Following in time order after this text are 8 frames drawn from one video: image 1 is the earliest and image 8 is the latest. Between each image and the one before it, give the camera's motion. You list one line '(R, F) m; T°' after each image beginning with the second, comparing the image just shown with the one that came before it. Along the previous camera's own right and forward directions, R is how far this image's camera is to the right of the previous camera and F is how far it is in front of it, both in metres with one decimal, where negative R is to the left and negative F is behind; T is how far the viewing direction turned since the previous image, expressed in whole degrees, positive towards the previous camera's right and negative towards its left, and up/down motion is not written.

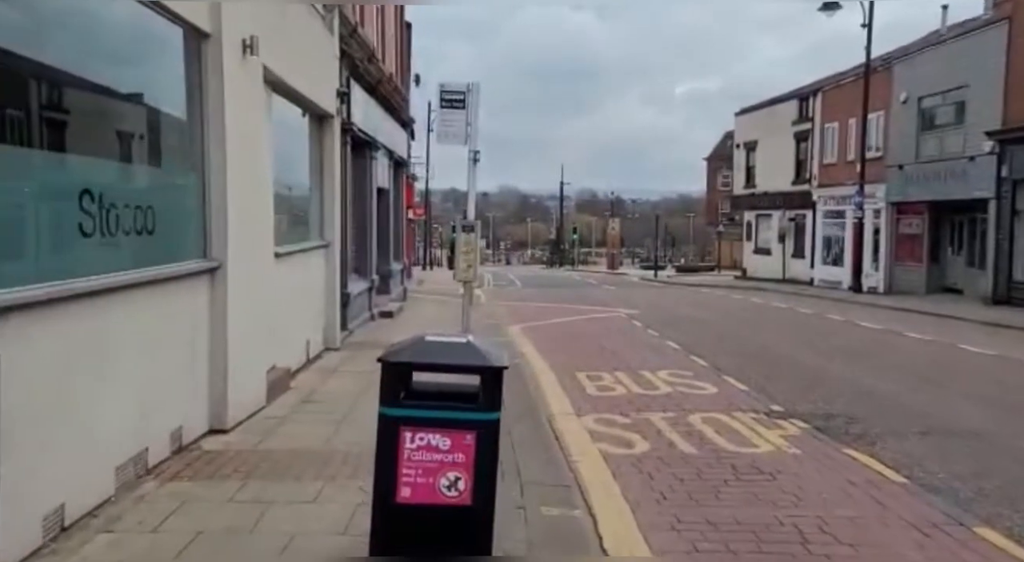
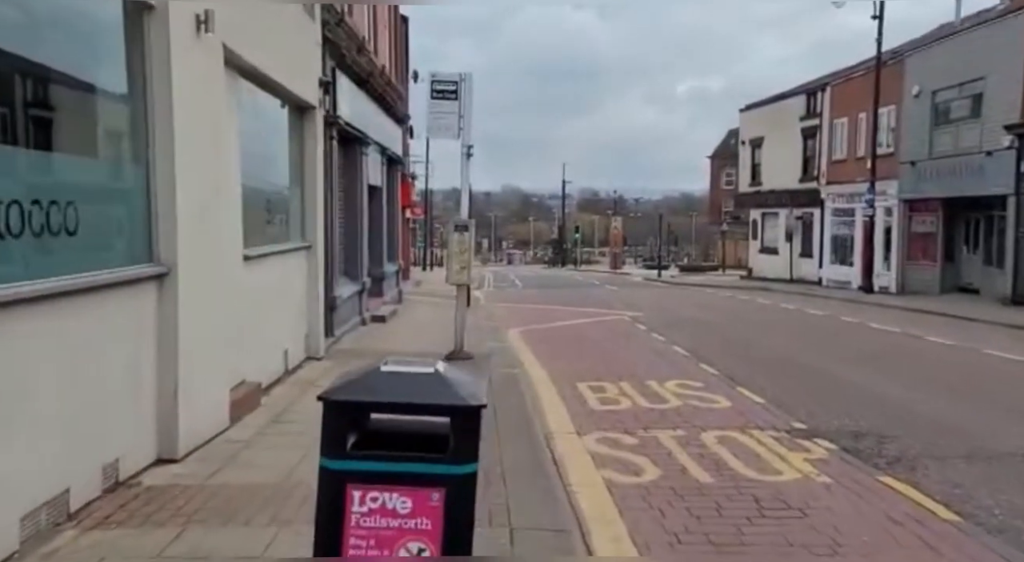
(+0.1, +0.8) m; 0°
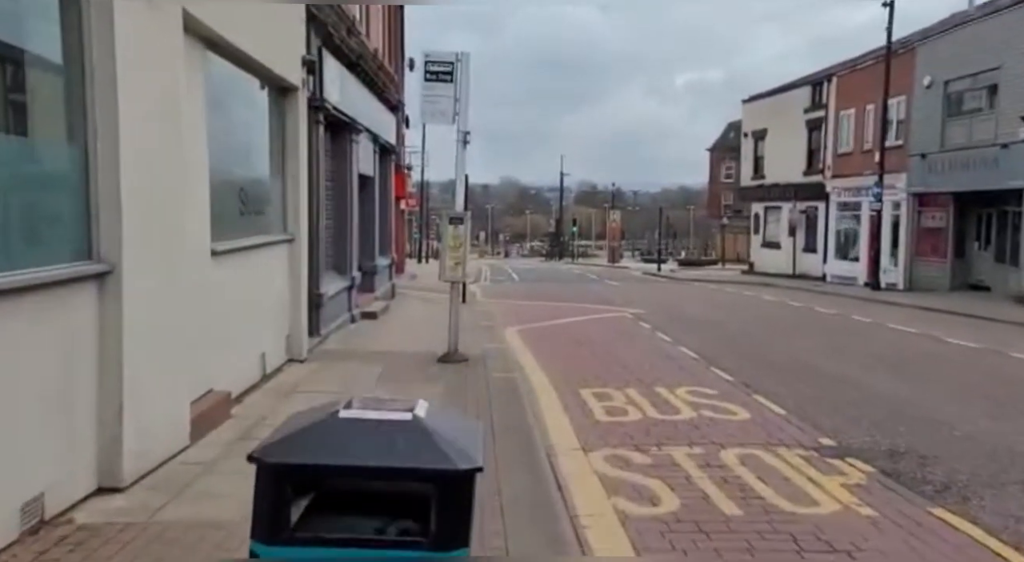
(0.0, +0.8) m; 0°
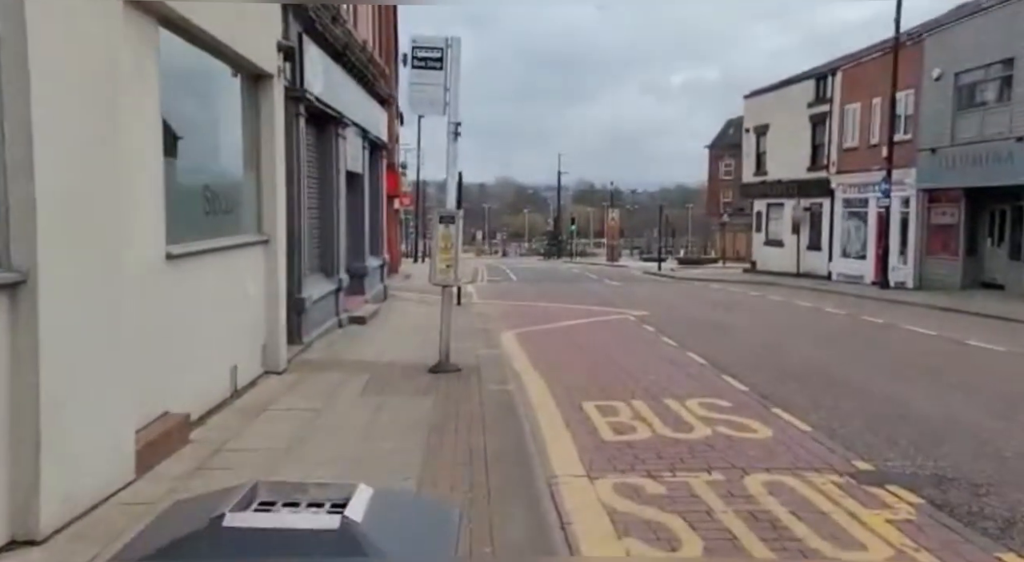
(0.0, +0.8) m; 0°
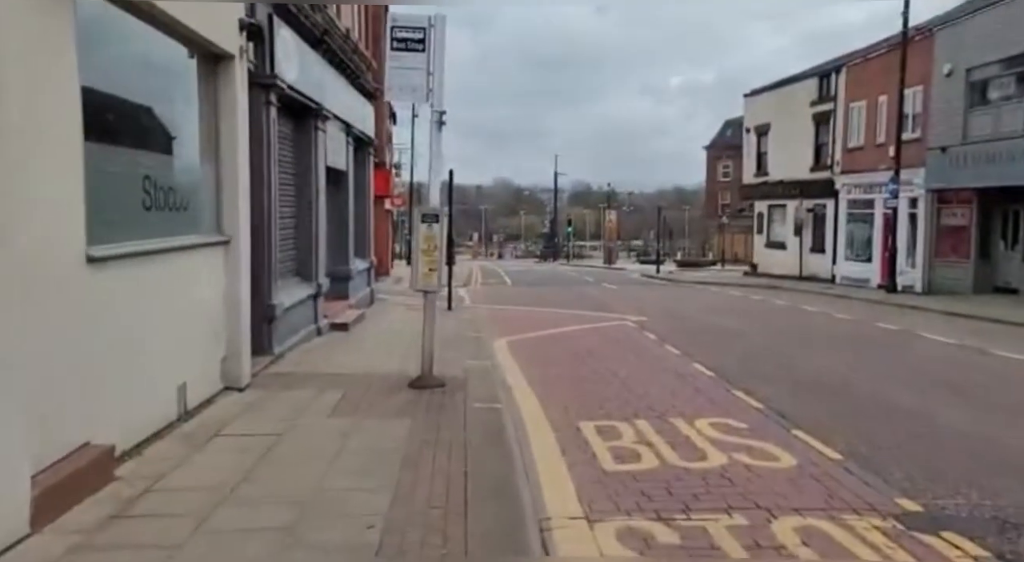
(+0.1, +0.9) m; 0°
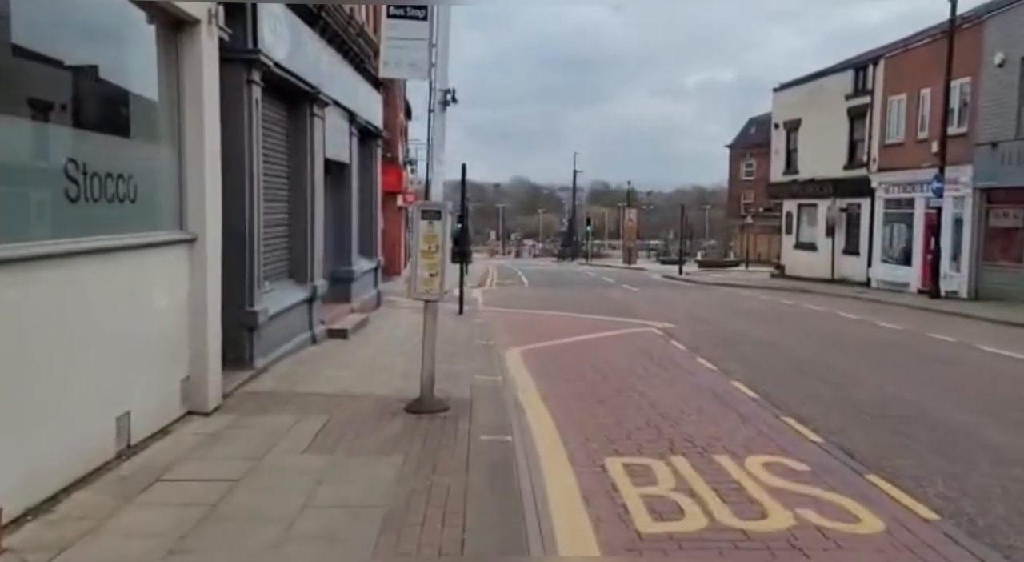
(0.0, +1.3) m; -1°
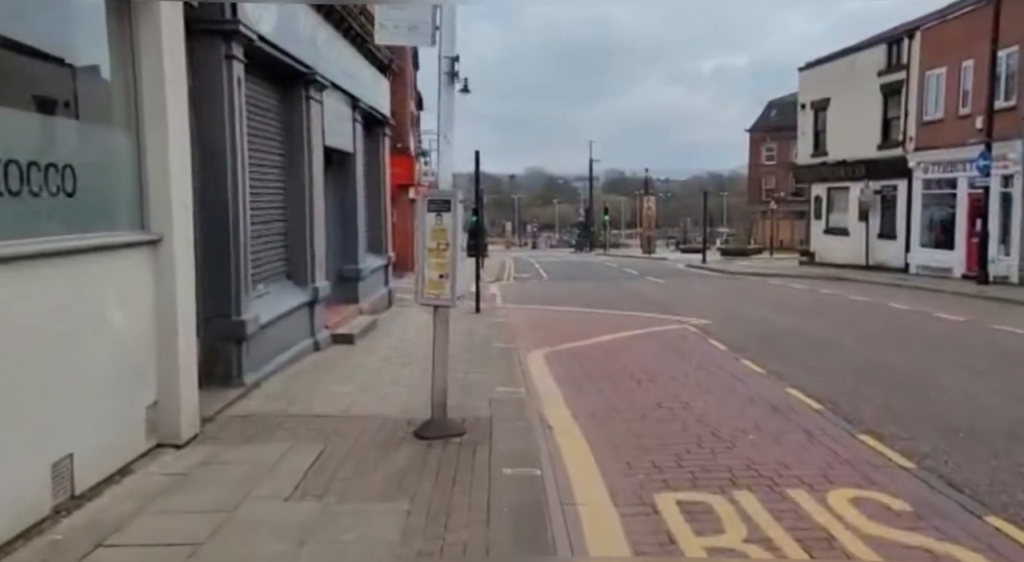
(-0.1, +1.1) m; -1°
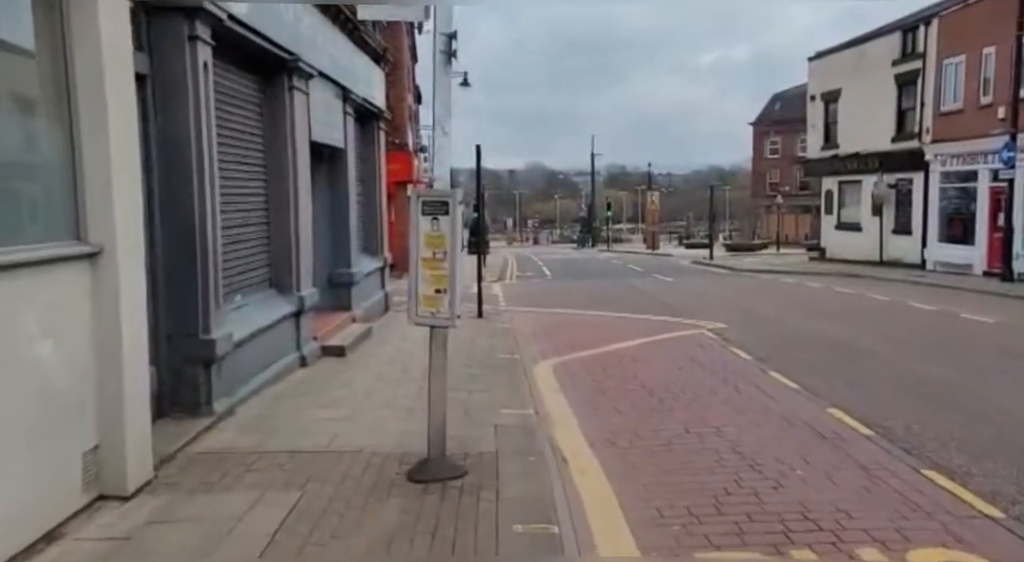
(-0.1, +0.9) m; 0°
